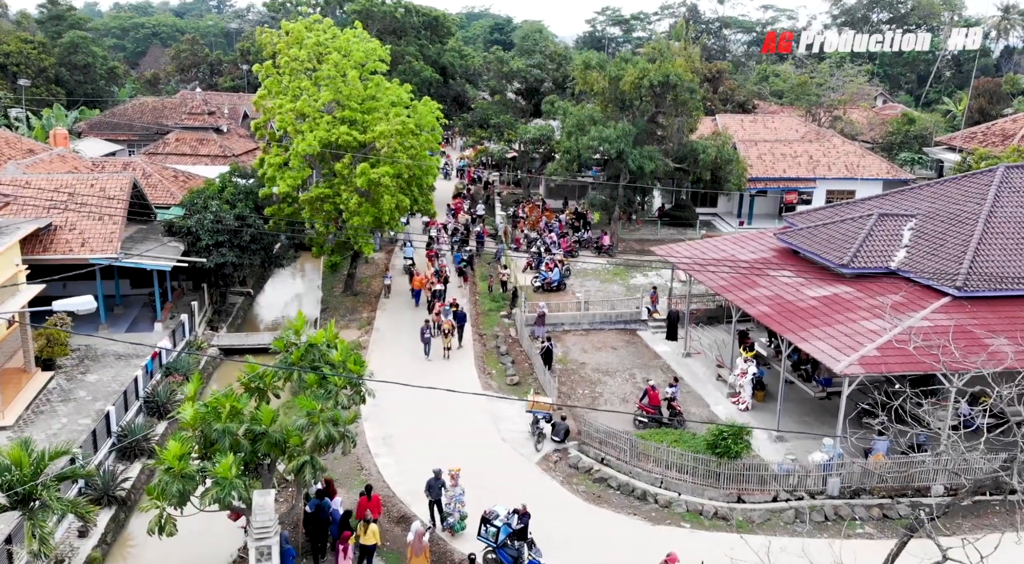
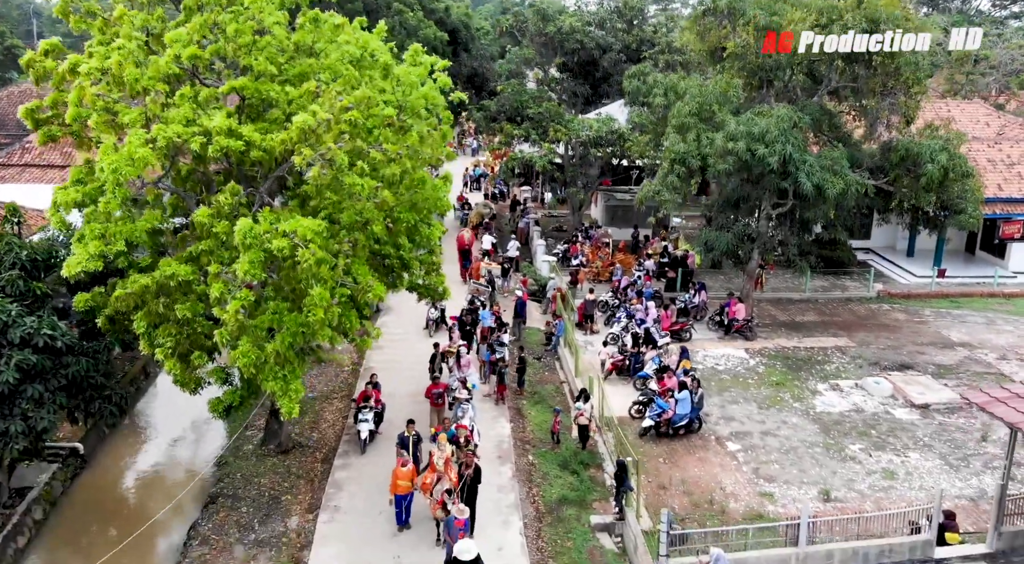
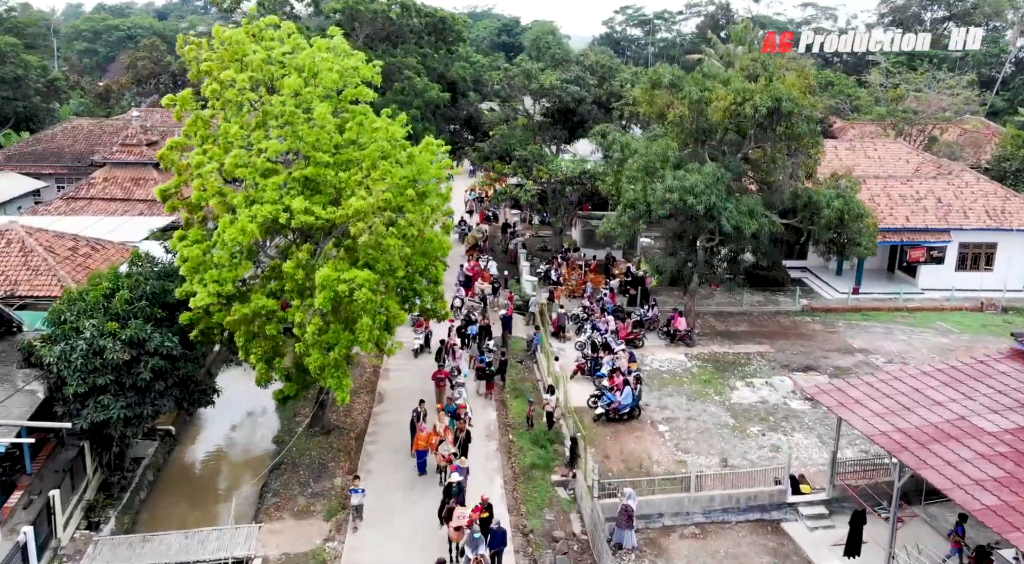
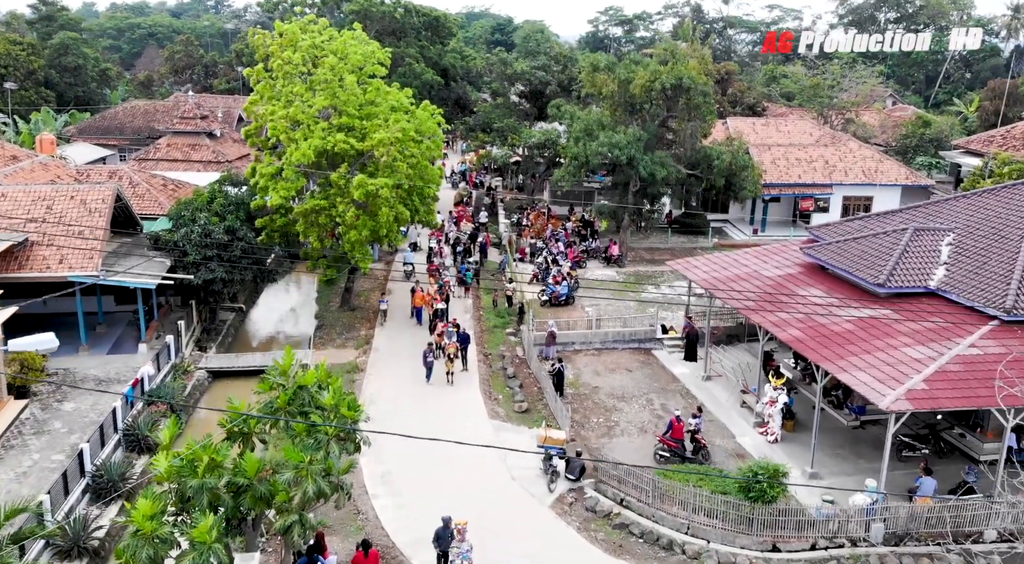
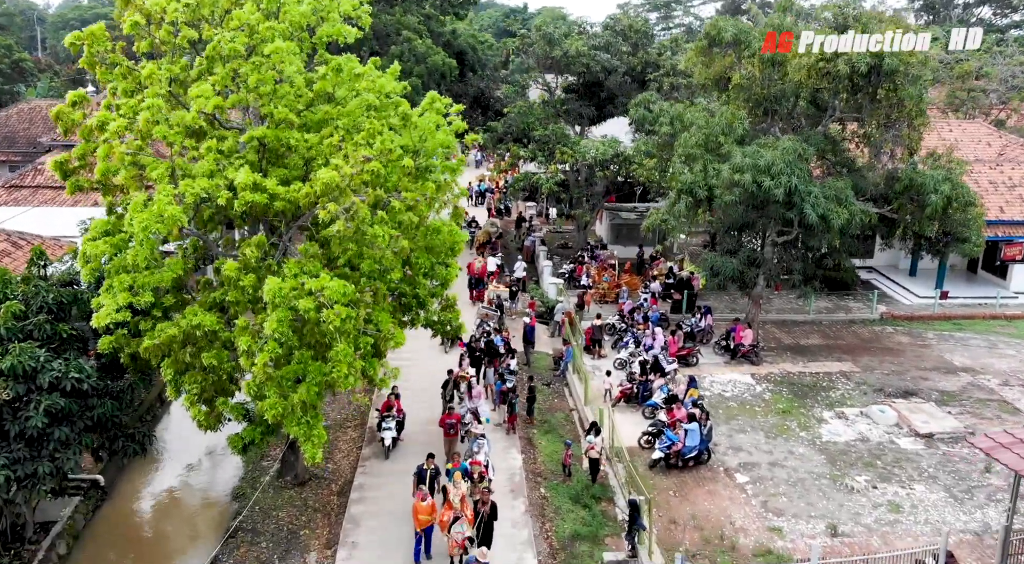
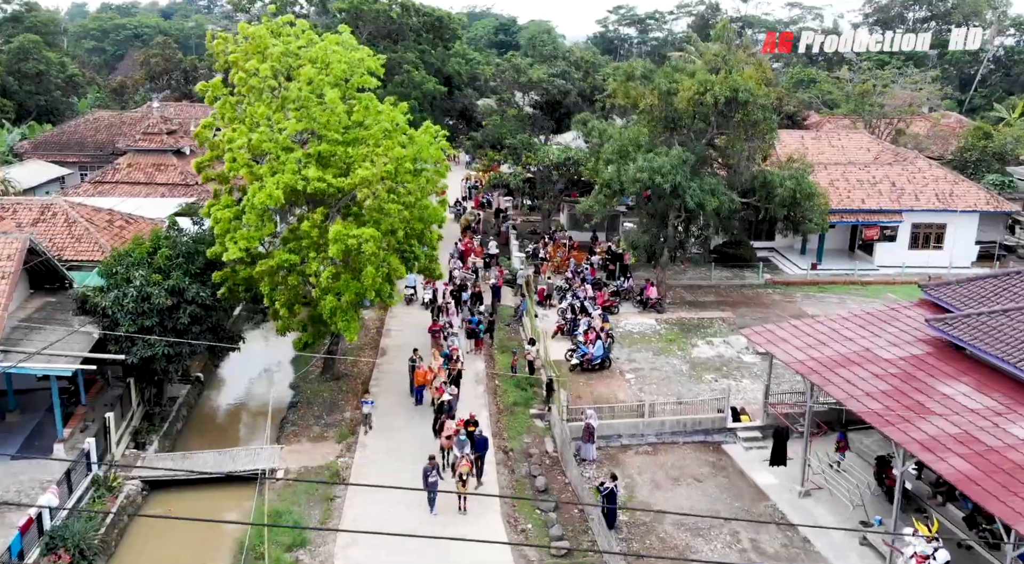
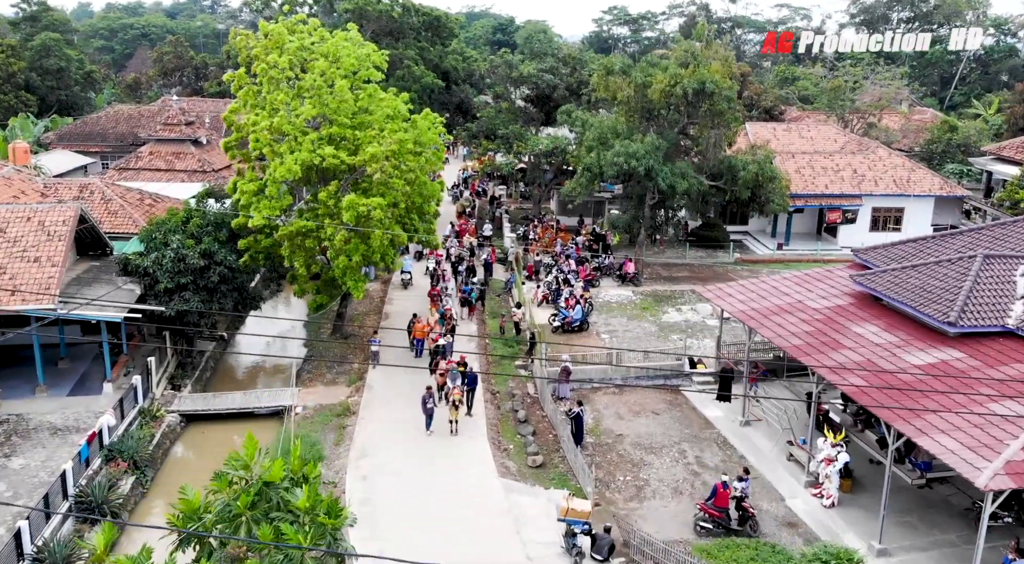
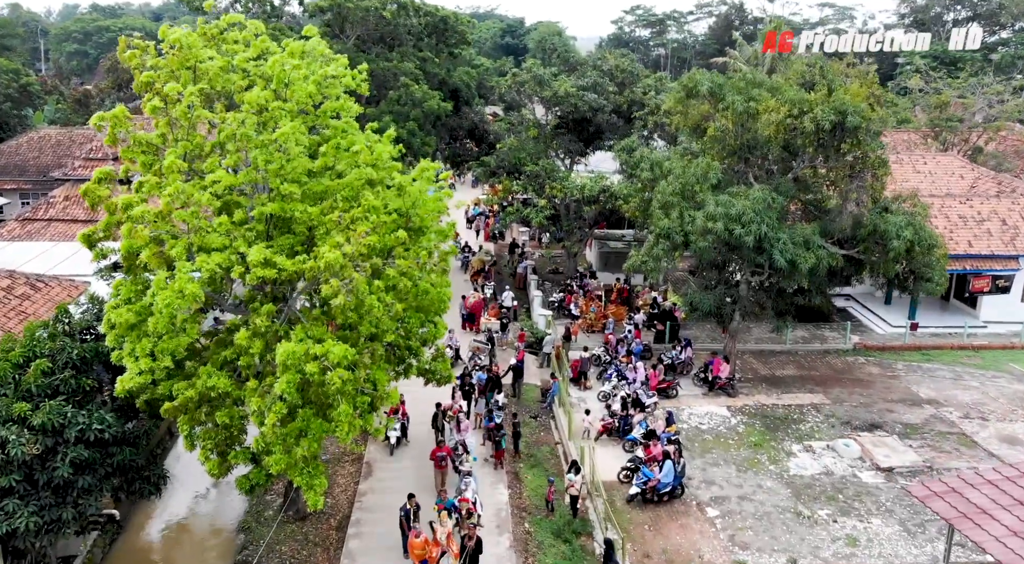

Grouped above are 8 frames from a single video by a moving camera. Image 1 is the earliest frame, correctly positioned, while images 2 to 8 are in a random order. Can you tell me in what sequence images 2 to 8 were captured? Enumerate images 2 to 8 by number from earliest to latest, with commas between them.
4, 7, 6, 3, 8, 5, 2
